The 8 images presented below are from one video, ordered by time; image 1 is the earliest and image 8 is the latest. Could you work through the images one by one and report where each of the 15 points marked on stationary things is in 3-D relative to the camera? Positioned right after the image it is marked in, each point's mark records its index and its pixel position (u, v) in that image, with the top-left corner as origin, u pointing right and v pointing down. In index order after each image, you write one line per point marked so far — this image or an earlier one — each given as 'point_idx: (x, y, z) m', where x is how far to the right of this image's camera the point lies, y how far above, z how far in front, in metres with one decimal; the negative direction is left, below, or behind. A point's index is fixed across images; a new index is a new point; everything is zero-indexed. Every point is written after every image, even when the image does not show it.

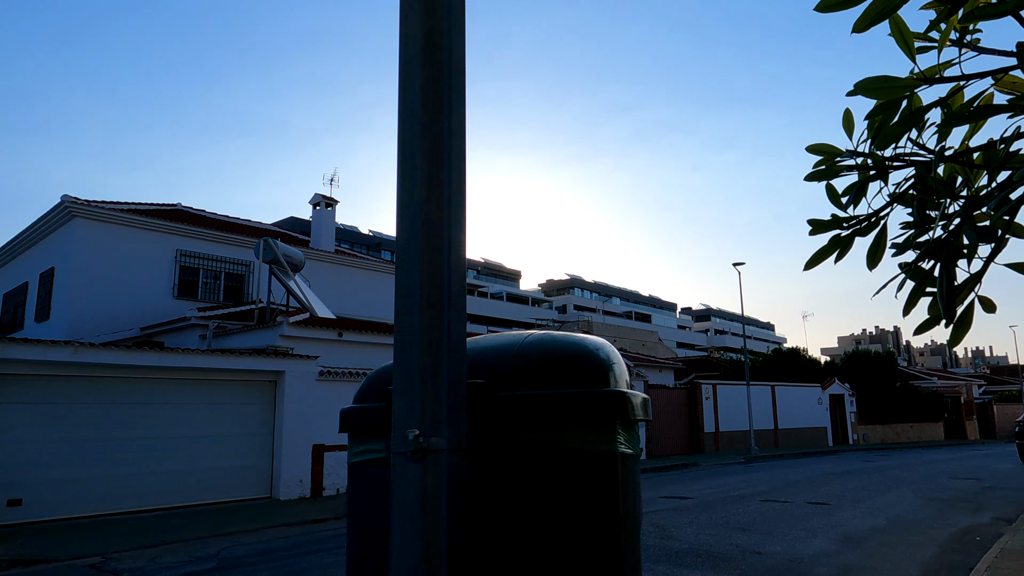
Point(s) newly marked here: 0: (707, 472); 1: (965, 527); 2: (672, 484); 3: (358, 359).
0: (+5.8, -5.5, +19.8) m
1: (+6.9, -3.7, +10.2) m
2: (+3.9, -4.7, +16.1) m
3: (-3.9, -1.7, +16.3) m
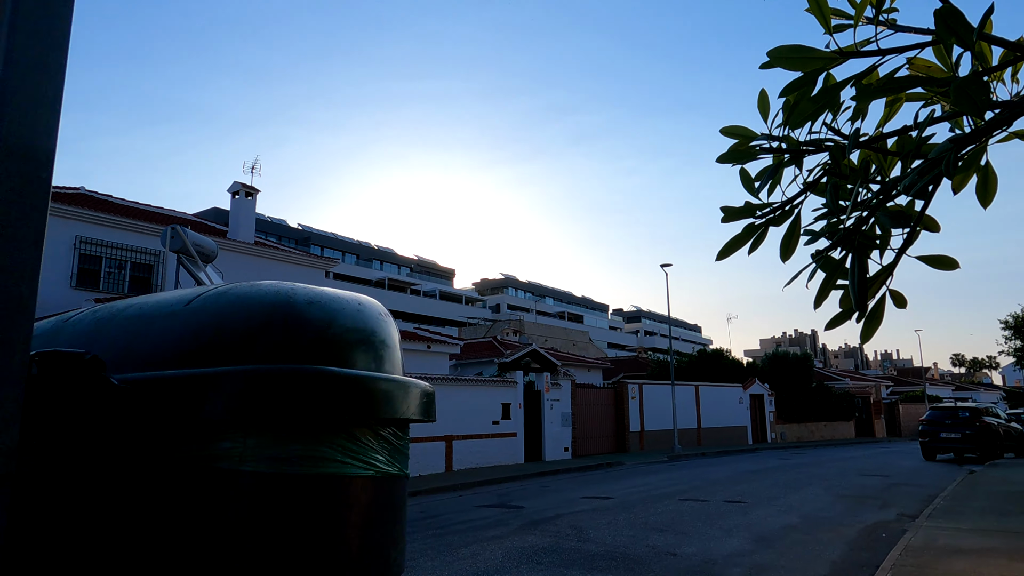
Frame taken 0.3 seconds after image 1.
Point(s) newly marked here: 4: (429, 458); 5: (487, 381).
0: (+3.5, -5.5, +19.9) m
1: (+5.6, -3.7, +10.4) m
2: (+2.0, -4.7, +16.0) m
3: (-5.7, -1.6, +15.5) m
4: (-2.1, -4.4, +17.0) m
5: (-0.8, -2.7, +19.4) m
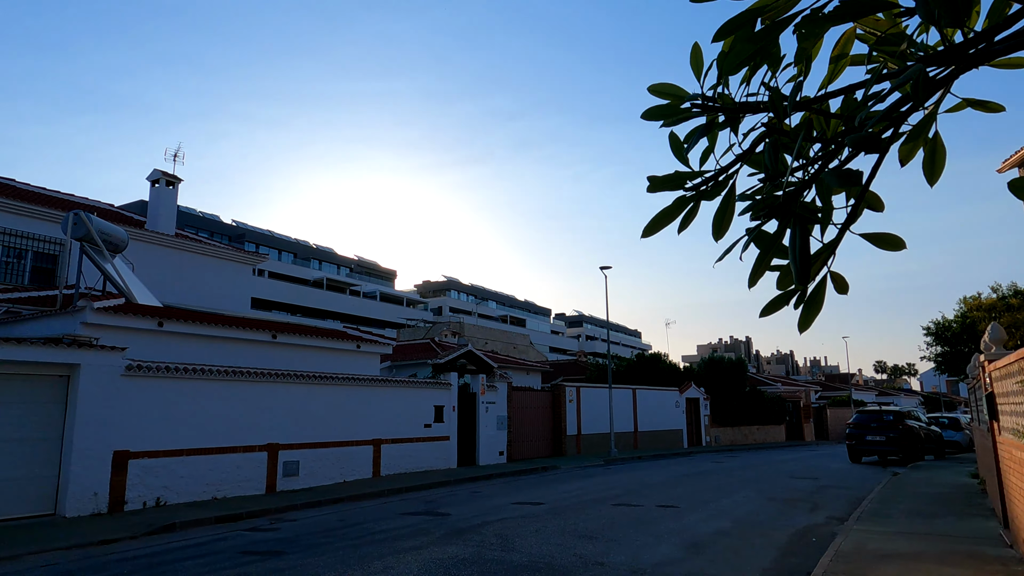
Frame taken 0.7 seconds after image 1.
0: (+1.6, -5.5, +19.5) m
1: (+4.5, -3.7, +10.3) m
2: (+0.4, -4.7, +15.5) m
3: (-7.2, -1.4, +14.4) m
4: (-3.8, -4.3, +16.2) m
5: (-2.6, -2.7, +18.7) m
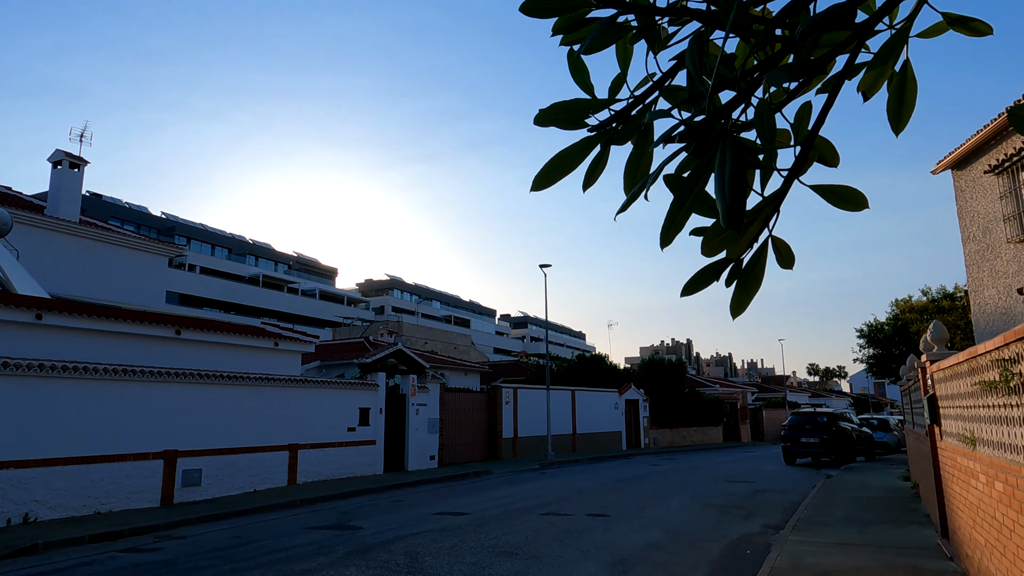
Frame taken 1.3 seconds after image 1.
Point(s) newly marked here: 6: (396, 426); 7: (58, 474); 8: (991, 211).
0: (-0.4, -5.4, +18.7) m
1: (+3.3, -3.6, +9.7) m
2: (-1.3, -4.6, +14.6) m
3: (-8.6, -1.2, +12.9) m
4: (-5.5, -4.1, +14.9) m
5: (-4.5, -2.5, +17.5) m
6: (-3.4, -4.1, +19.6) m
7: (-7.6, -3.1, +11.0) m
8: (+9.9, +1.6, +13.7) m
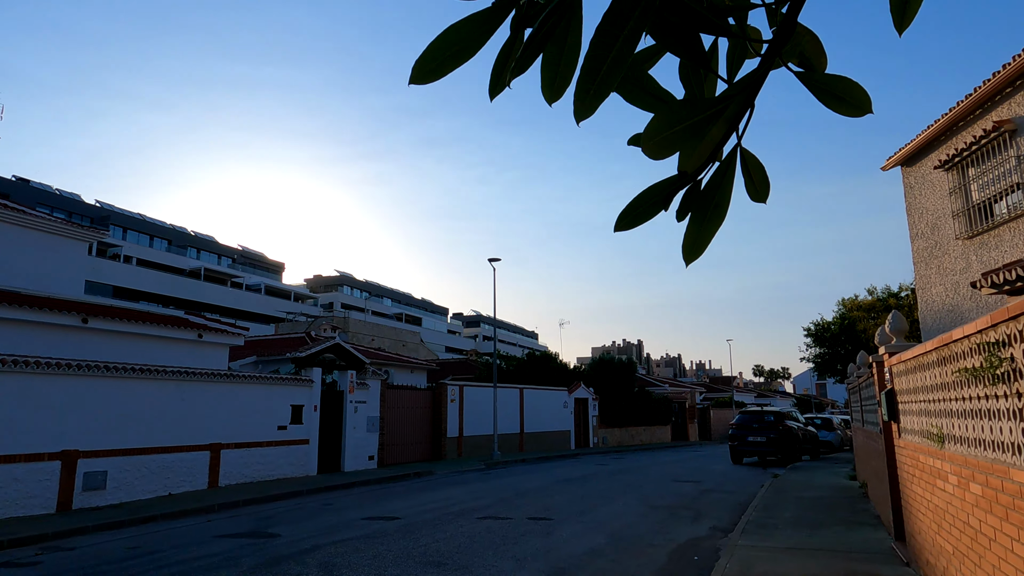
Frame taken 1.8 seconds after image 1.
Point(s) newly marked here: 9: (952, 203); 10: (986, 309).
0: (-2.0, -5.2, +17.8) m
1: (+2.3, -3.5, +9.1) m
2: (-2.5, -4.3, +13.7) m
3: (-9.7, -0.8, +11.5) m
4: (-6.8, -3.8, +13.7) m
5: (-5.9, -2.2, +16.4) m
6: (-5.0, -3.8, +18.5) m
7: (-8.5, -2.8, +9.7) m
8: (+8.8, +1.6, +13.6) m
9: (+8.7, +1.7, +13.2) m
10: (+8.7, -0.4, +12.2) m
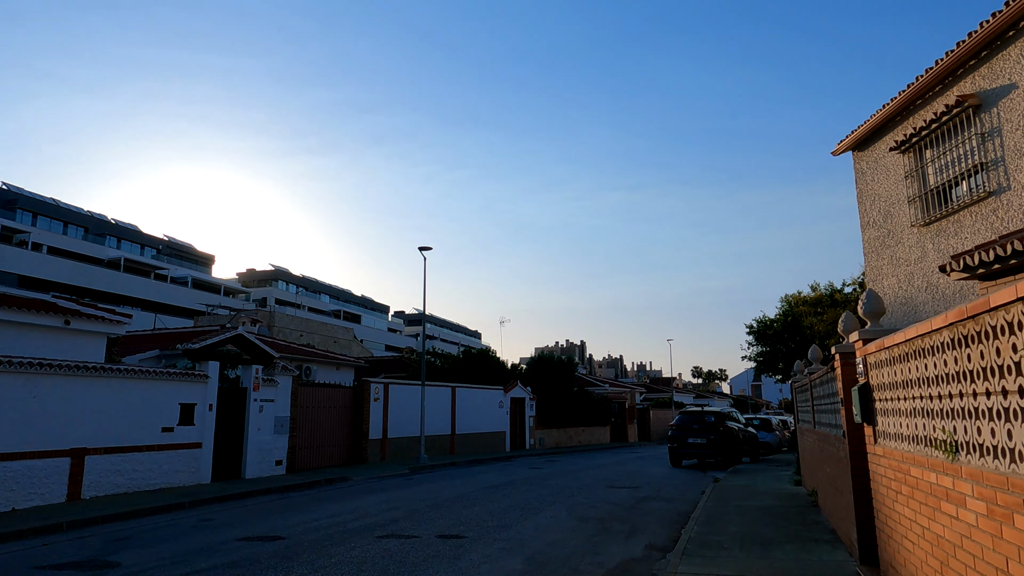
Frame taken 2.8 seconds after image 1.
0: (-3.9, -4.8, +16.0) m
1: (+1.2, -3.2, +7.7) m
2: (-4.1, -4.0, +11.9) m
3: (-11.0, -0.4, +9.0) m
4: (-8.3, -3.4, +11.5) m
5: (-7.6, -1.8, +14.3) m
6: (-6.9, -3.4, +16.5) m
7: (-9.7, -2.3, +7.4) m
8: (+7.3, +1.8, +12.7) m
9: (+7.3, +1.8, +12.3) m
10: (+7.3, -0.2, +11.3) m
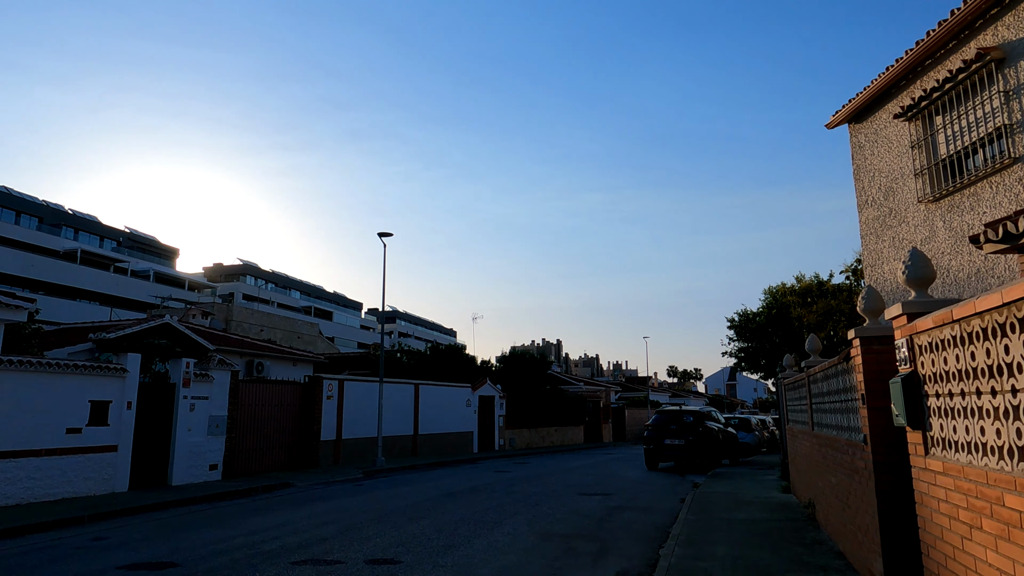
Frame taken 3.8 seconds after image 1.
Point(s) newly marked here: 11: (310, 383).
0: (-4.7, -4.5, +14.3) m
1: (+0.6, -2.9, +6.1) m
2: (-4.8, -3.6, +10.1) m
3: (-11.6, 0.0, +7.1) m
4: (-9.0, -3.0, +9.7) m
5: (-8.4, -1.5, +12.4) m
6: (-7.8, -3.0, +14.7) m
7: (-10.3, -2.0, +5.5) m
8: (+6.6, +2.1, +11.4) m
9: (+6.6, +2.1, +10.9) m
10: (+6.6, 0.0, +9.9) m
11: (-6.0, -2.8, +19.9) m
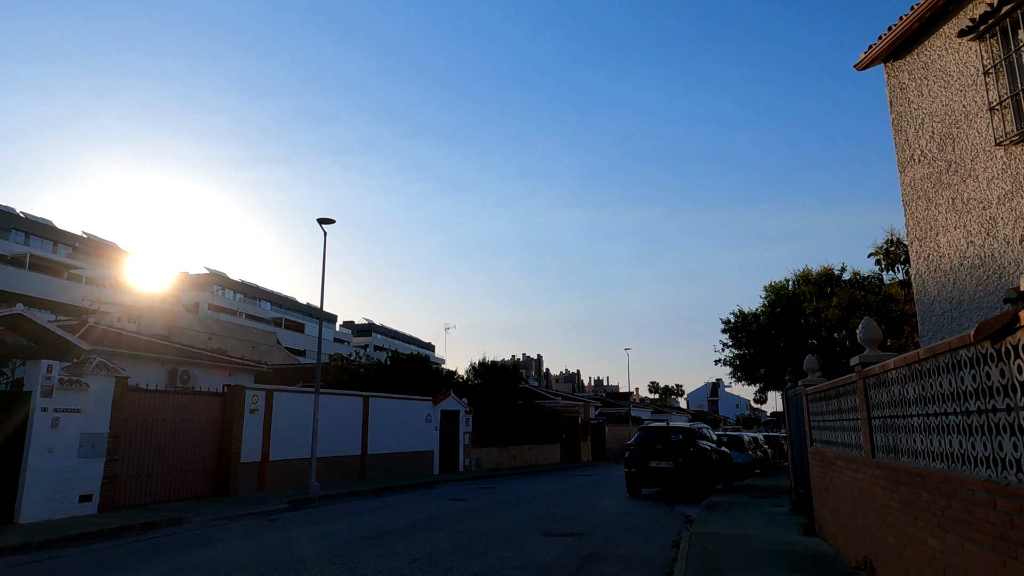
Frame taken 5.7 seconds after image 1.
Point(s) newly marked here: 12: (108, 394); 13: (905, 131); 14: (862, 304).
0: (-5.6, -4.2, +11.1) m
1: (-0.1, -2.5, +3.1) m
2: (-5.6, -3.2, +7.0) m
3: (-12.3, +0.5, +3.8) m
4: (-9.8, -2.6, +6.4) m
5: (-9.3, -1.1, +9.2) m
6: (-8.7, -2.7, +11.4) m
7: (-10.9, -1.4, +2.2) m
8: (+5.8, +2.3, +8.6) m
9: (+5.8, +2.4, +8.2) m
10: (+5.9, +0.4, +7.2) m
11: (-7.1, -2.6, +16.7) m
12: (-8.0, -2.1, +13.3) m
13: (+5.7, +2.3, +9.6) m
14: (+6.5, -0.3, +12.3) m
